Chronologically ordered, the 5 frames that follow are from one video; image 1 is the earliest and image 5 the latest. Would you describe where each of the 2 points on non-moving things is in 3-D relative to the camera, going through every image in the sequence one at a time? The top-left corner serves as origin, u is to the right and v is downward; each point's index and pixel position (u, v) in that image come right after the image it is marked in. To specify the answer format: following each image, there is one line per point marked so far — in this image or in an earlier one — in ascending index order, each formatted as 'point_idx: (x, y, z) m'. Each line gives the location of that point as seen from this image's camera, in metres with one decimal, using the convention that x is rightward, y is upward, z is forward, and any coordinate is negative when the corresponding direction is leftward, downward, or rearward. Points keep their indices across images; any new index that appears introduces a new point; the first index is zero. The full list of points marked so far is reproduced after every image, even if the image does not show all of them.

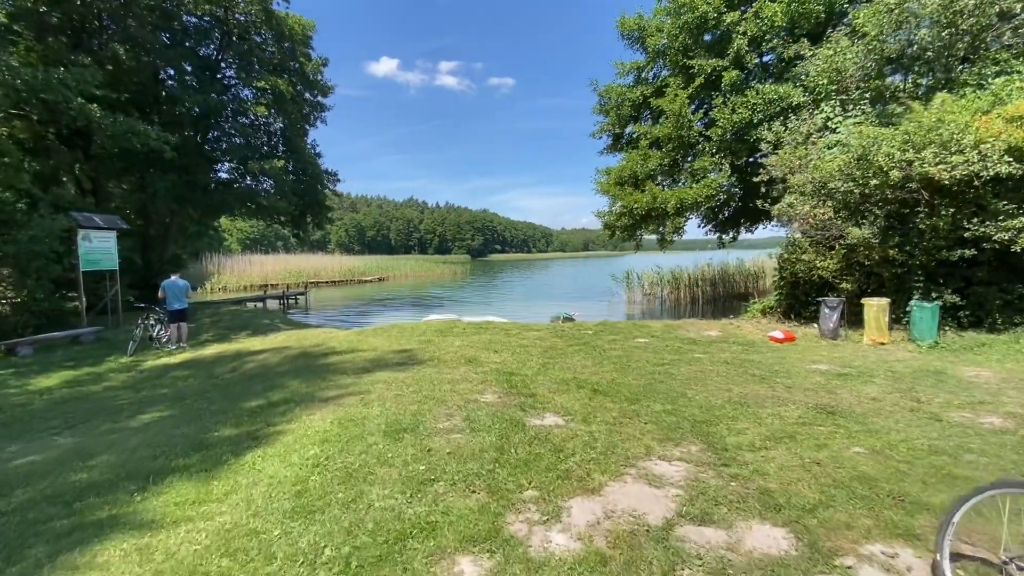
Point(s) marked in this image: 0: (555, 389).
0: (+0.6, -1.3, +6.4) m
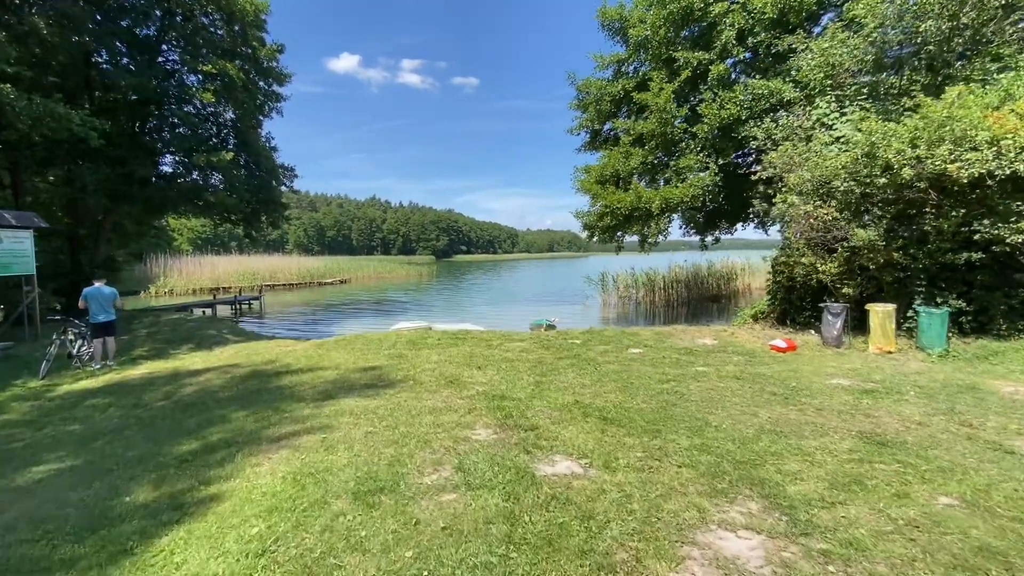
0: (+0.5, -1.5, +5.4) m
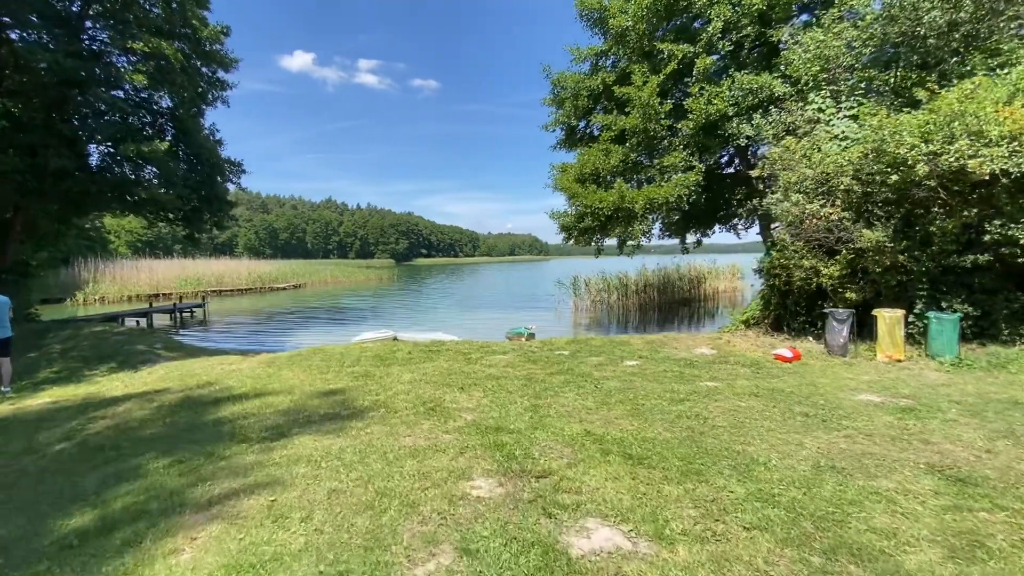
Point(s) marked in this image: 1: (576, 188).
0: (+0.6, -1.5, +4.3) m
1: (+1.8, +2.8, +13.7) m
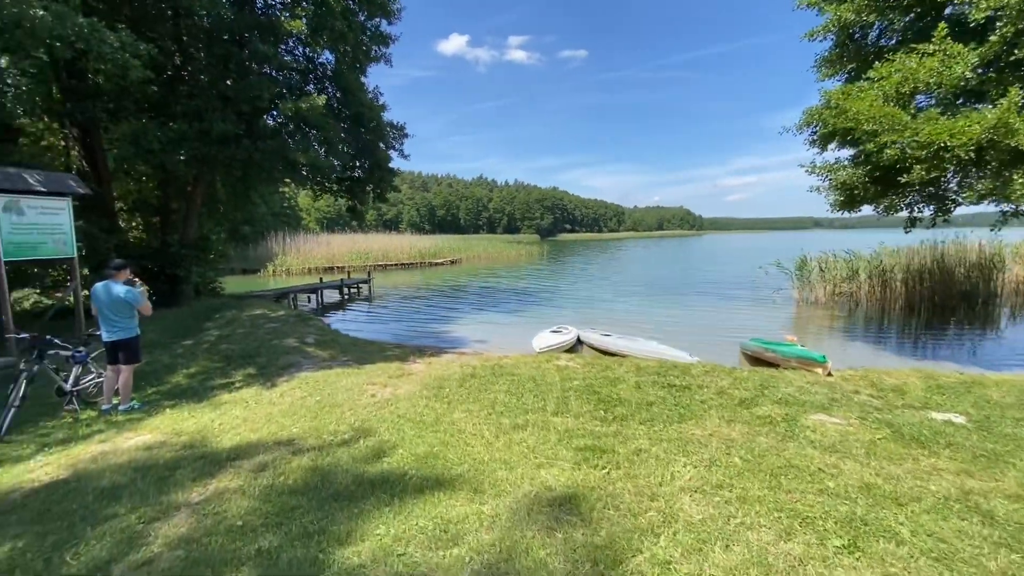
0: (+2.6, -1.8, +0.1) m
1: (+6.5, +2.9, +8.4) m
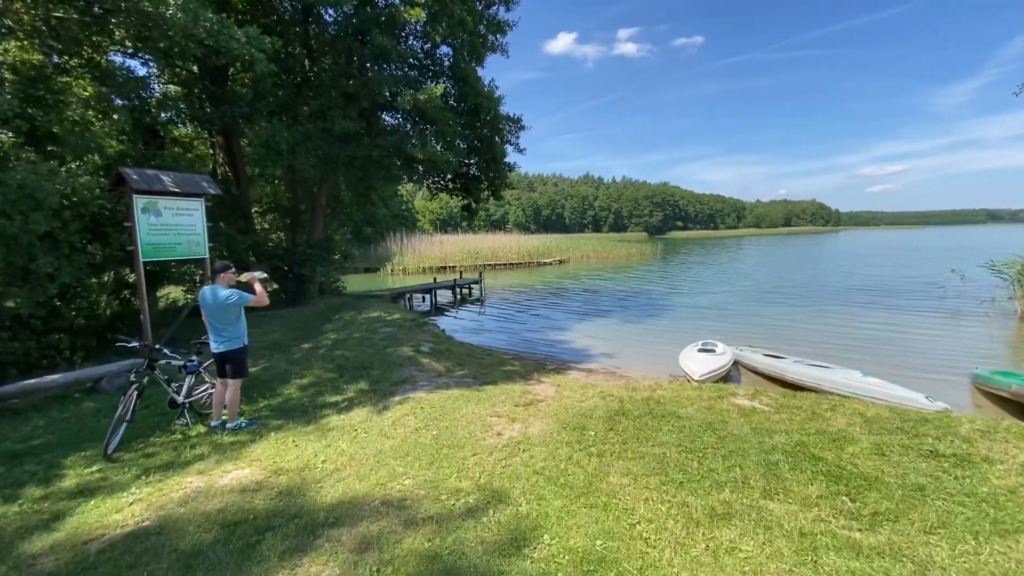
0: (+2.8, -2.0, -1.9) m
1: (+8.5, +2.7, +5.4) m
